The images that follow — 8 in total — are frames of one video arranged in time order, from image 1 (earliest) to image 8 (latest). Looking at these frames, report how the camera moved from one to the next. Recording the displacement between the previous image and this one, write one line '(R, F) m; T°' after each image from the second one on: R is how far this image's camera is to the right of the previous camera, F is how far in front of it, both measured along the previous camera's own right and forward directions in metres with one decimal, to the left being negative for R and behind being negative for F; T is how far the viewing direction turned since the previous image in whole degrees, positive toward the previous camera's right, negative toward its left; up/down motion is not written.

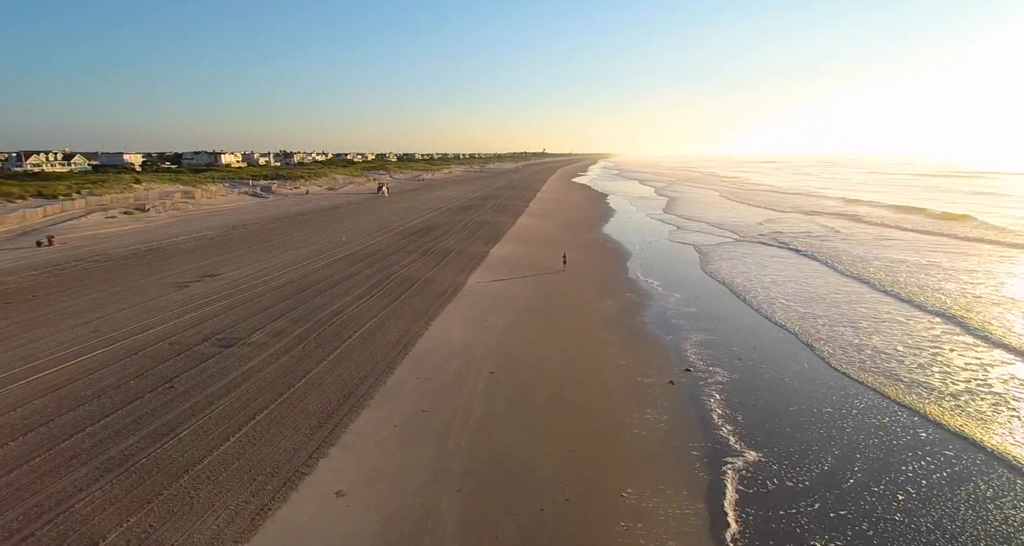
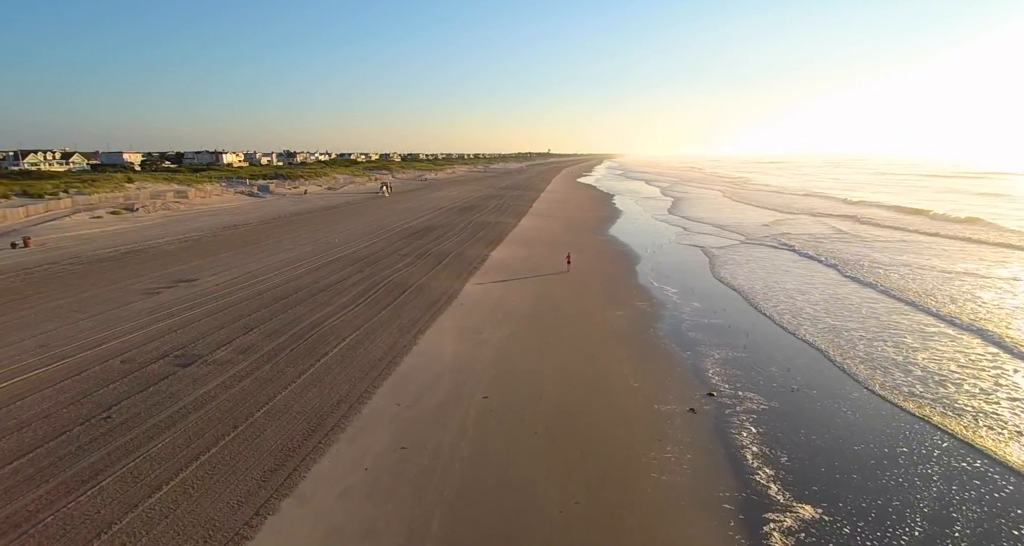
(+0.1, +1.2) m; -1°
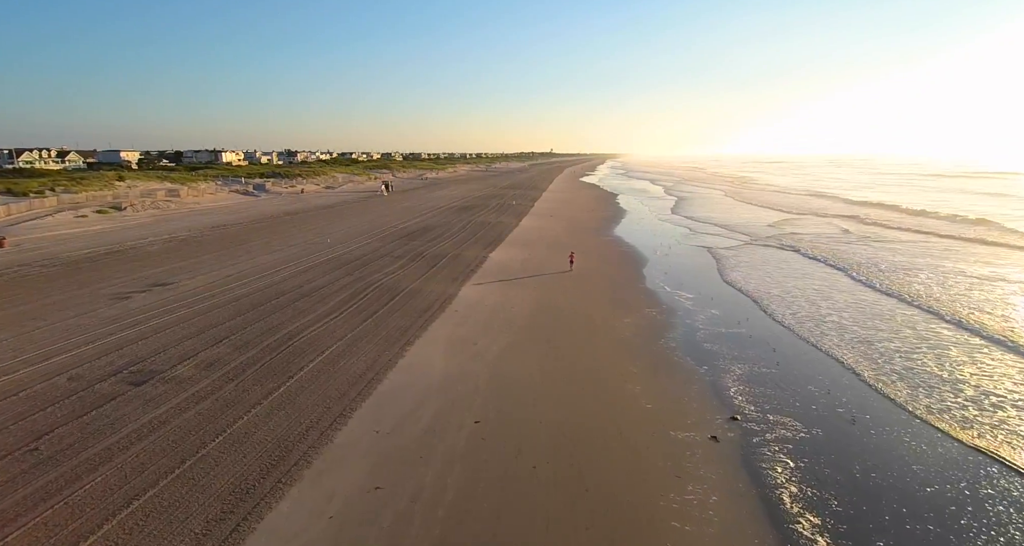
(+0.1, +1.0) m; 0°
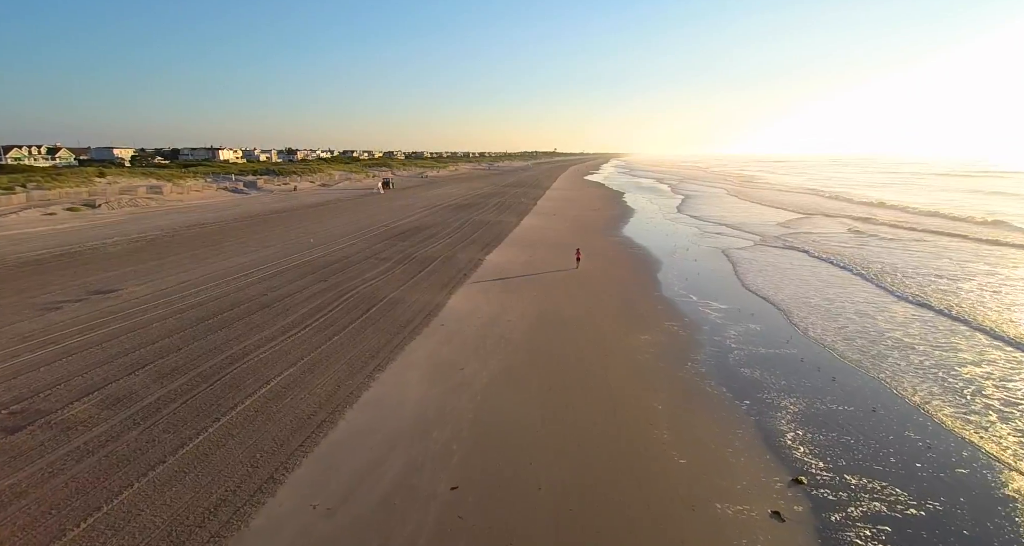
(+0.1, +1.8) m; 0°
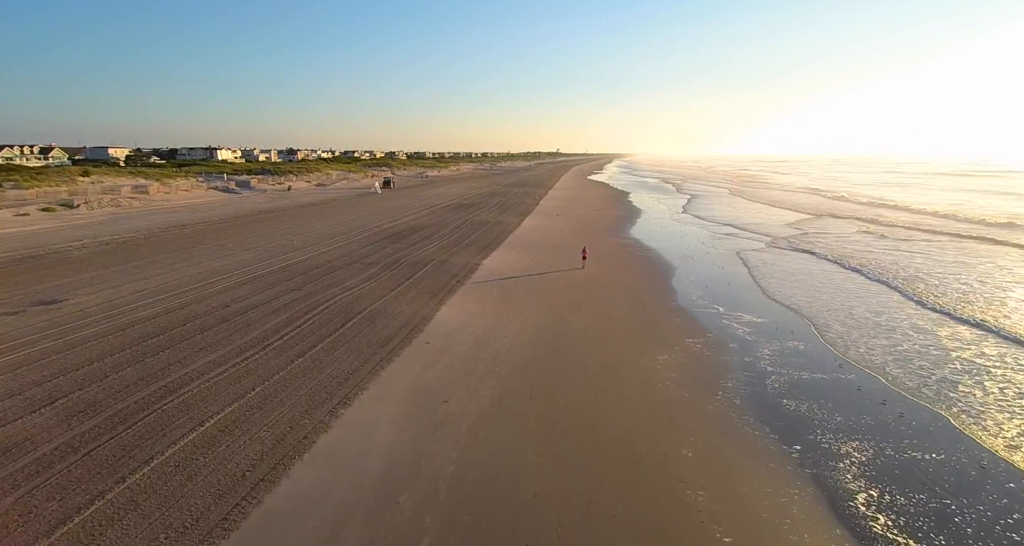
(+0.1, +1.4) m; 0°
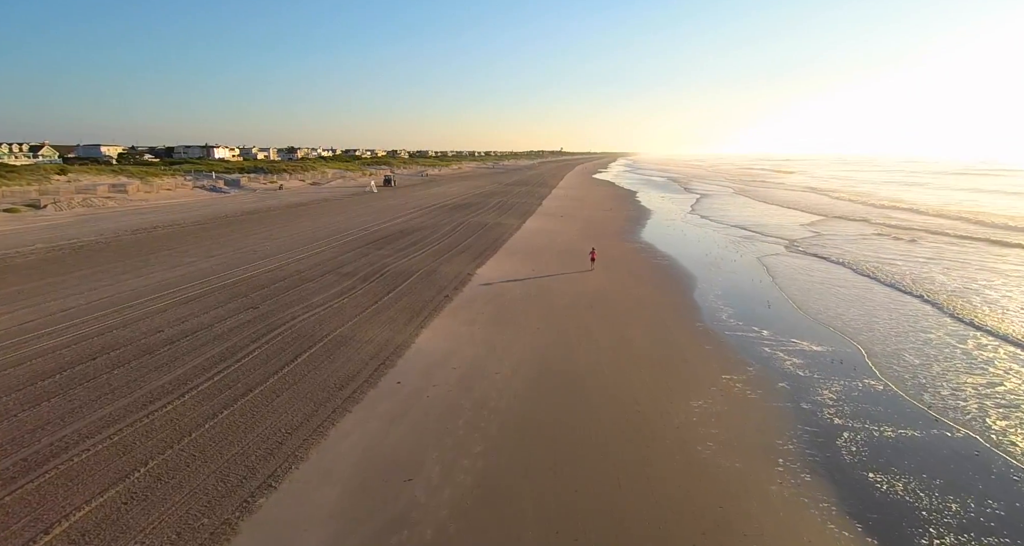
(+0.1, +1.8) m; 0°
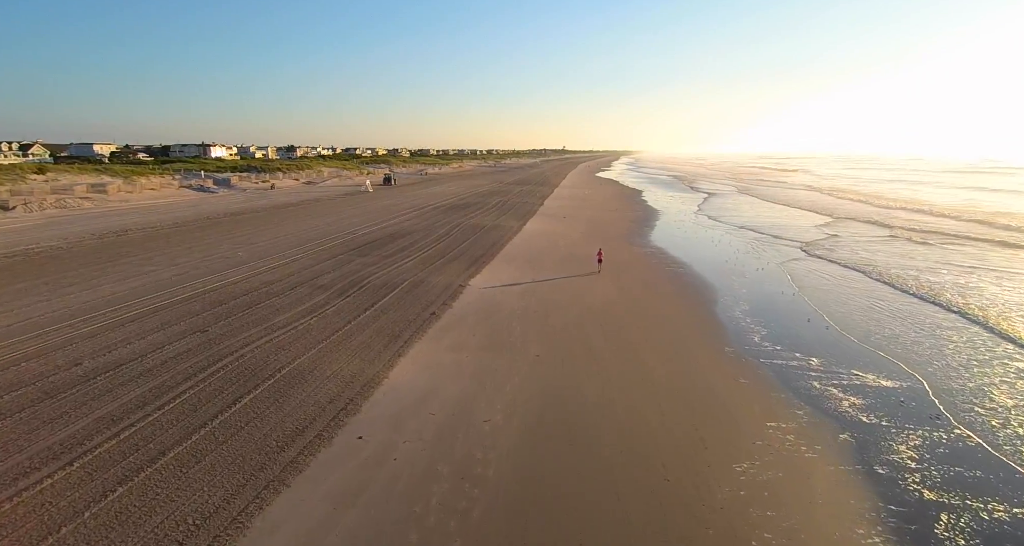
(+0.1, +1.4) m; 0°
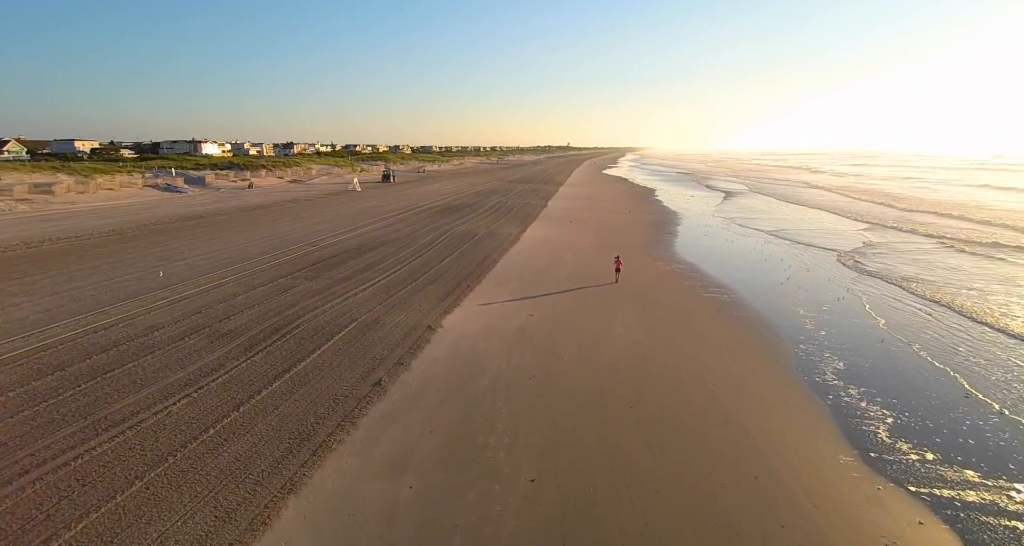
(+0.2, +3.1) m; -1°
